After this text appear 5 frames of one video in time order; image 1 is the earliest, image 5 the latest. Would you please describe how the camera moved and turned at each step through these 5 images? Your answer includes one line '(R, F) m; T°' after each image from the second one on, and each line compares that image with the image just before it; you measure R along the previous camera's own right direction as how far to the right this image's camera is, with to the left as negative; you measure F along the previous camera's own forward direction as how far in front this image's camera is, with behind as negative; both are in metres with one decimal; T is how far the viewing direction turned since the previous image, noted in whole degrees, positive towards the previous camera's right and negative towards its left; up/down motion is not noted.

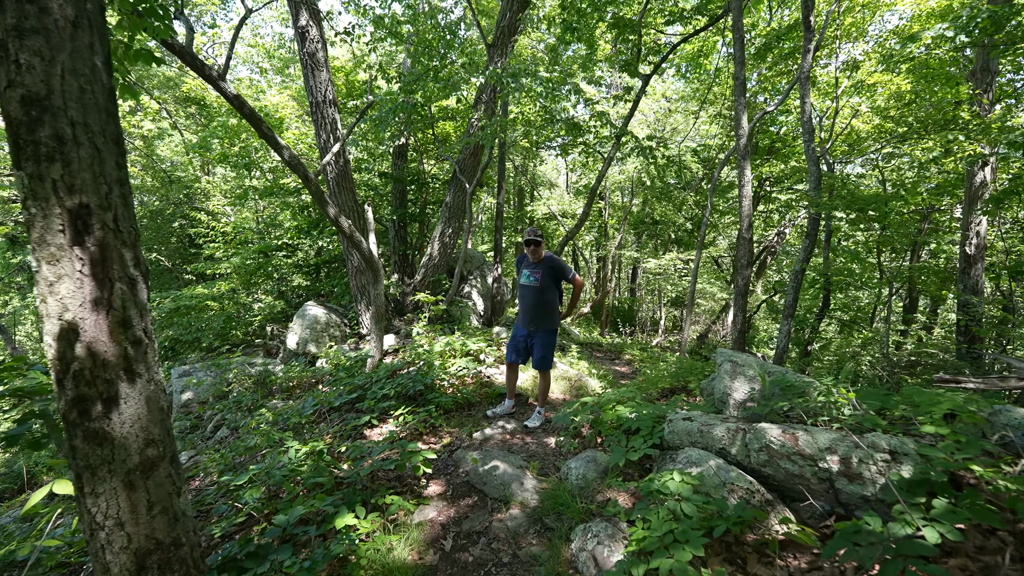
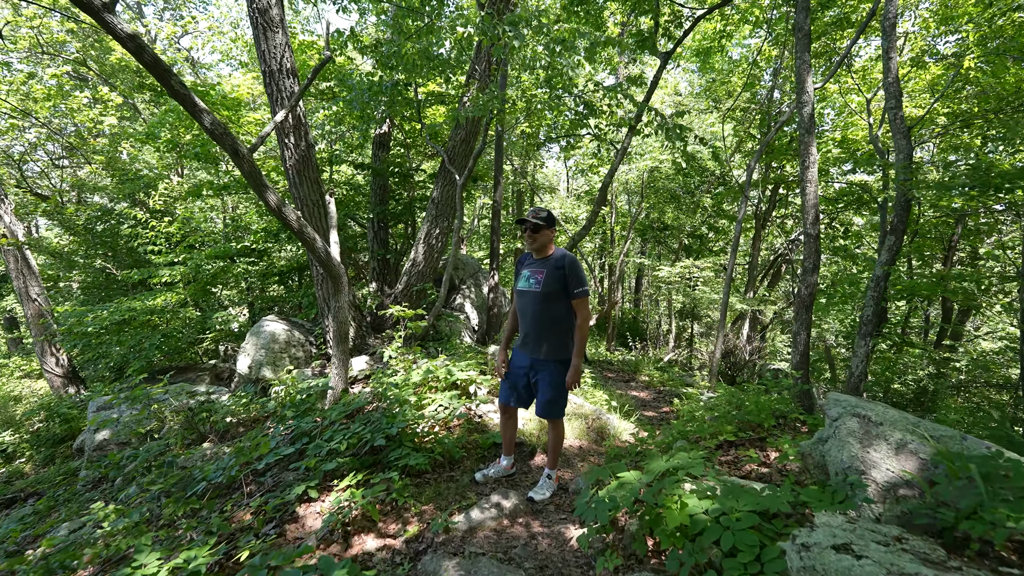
(0.0, +1.2) m; 0°
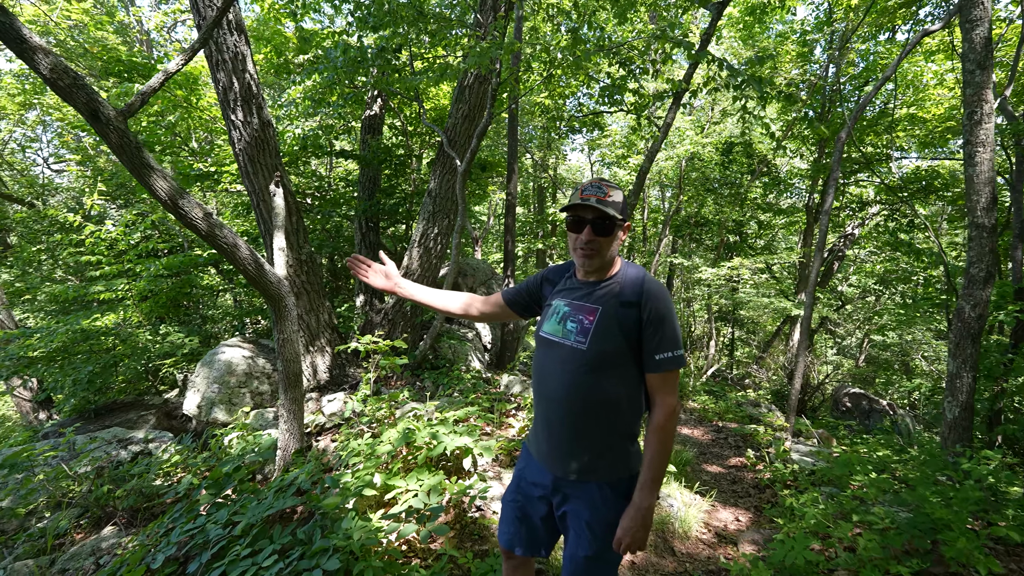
(+0.1, +1.3) m; -3°
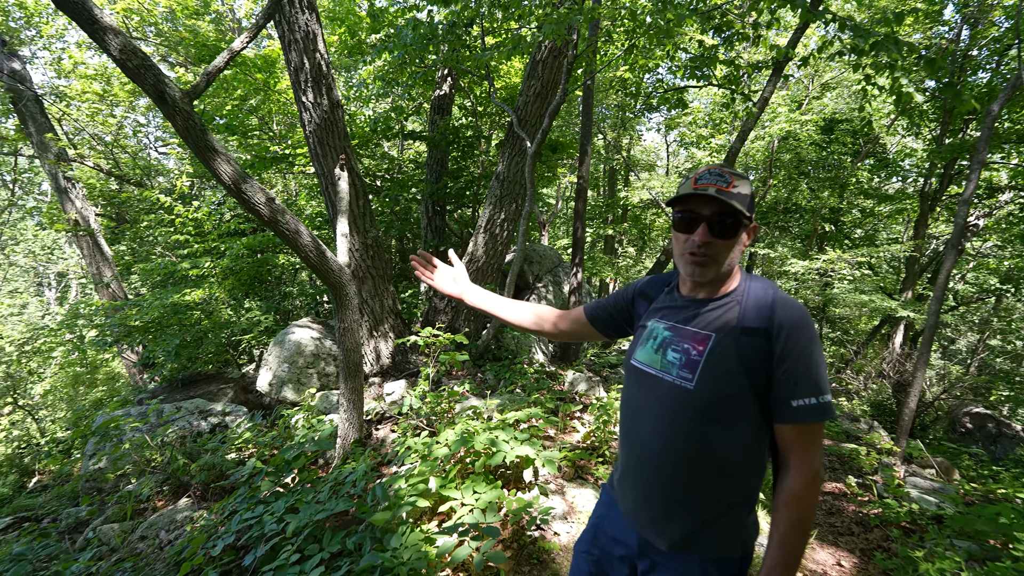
(0.0, +0.3) m; -8°
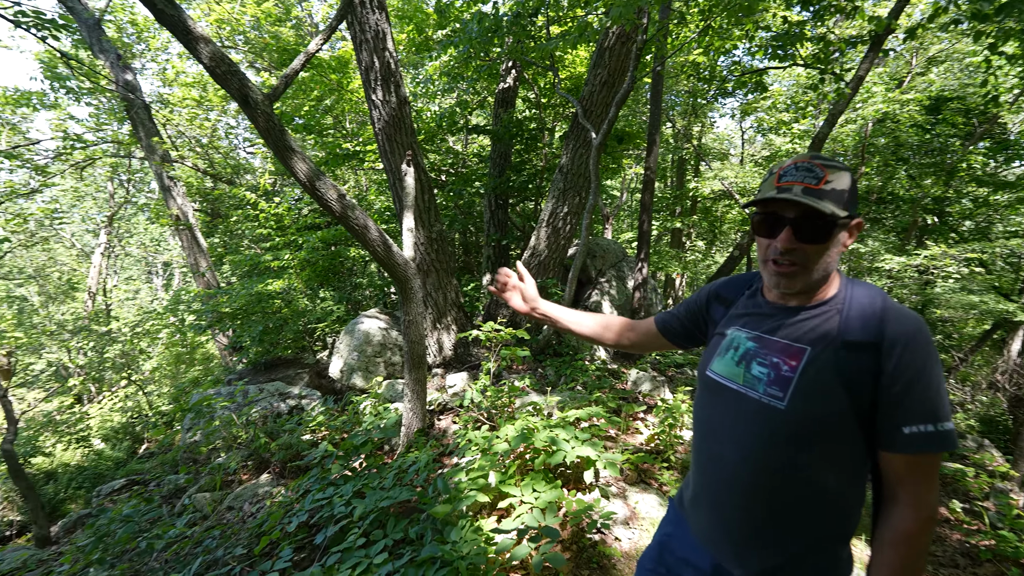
(0.0, 0.0) m; -8°
